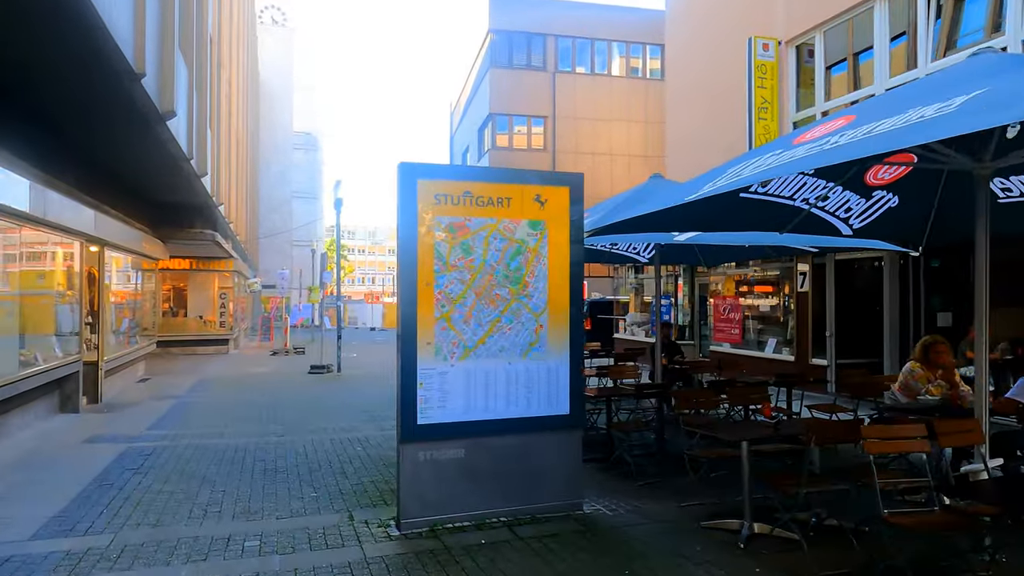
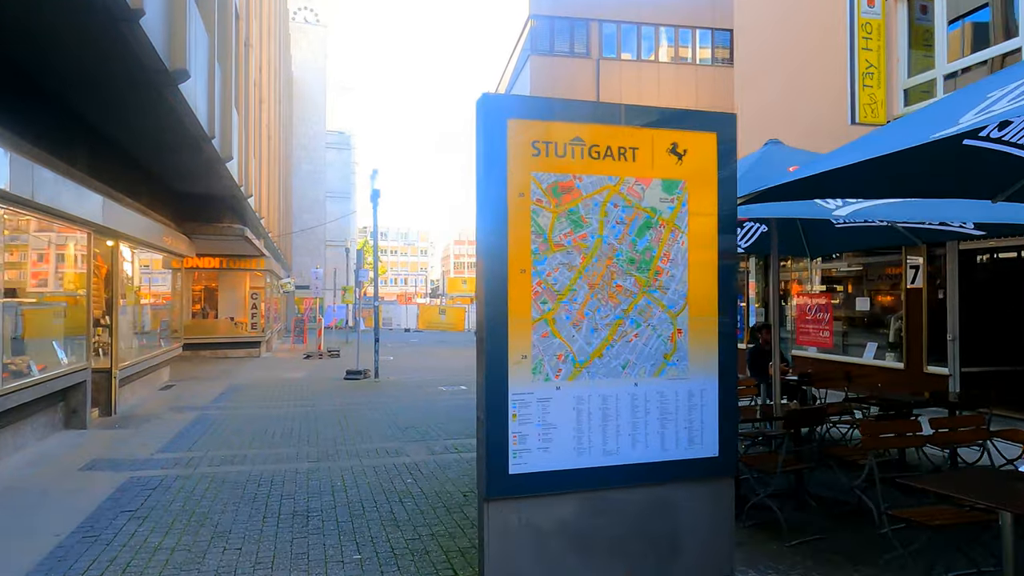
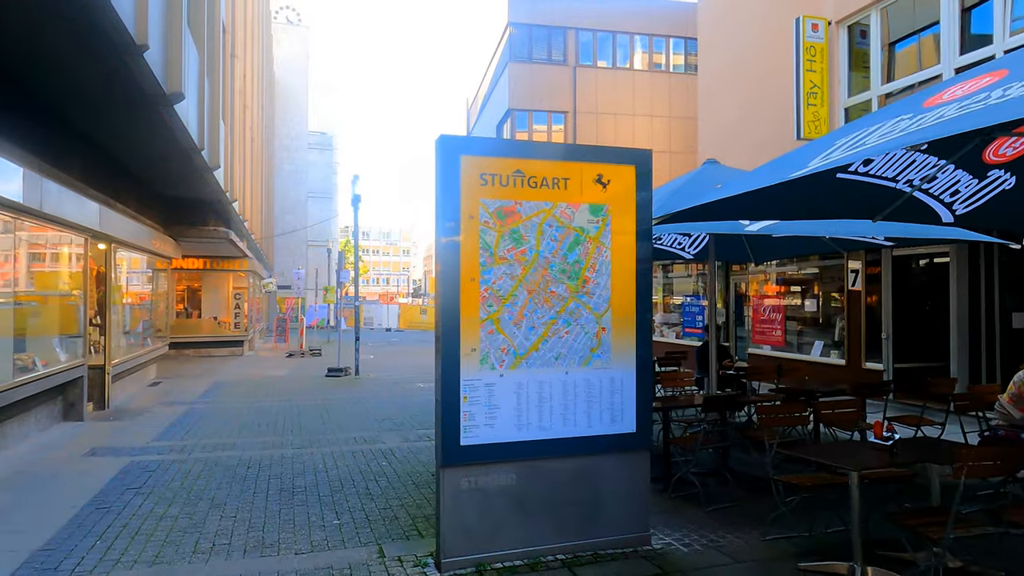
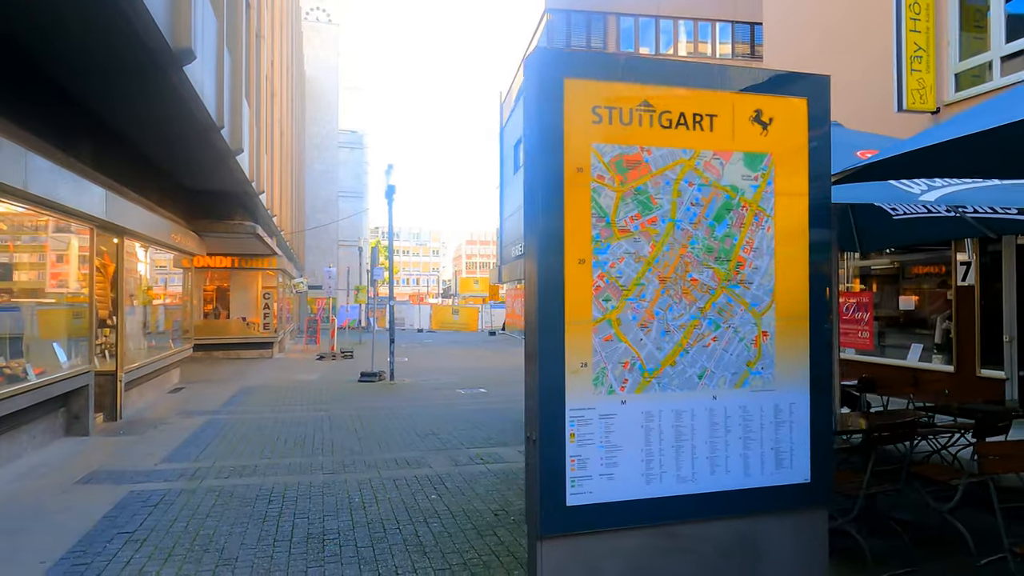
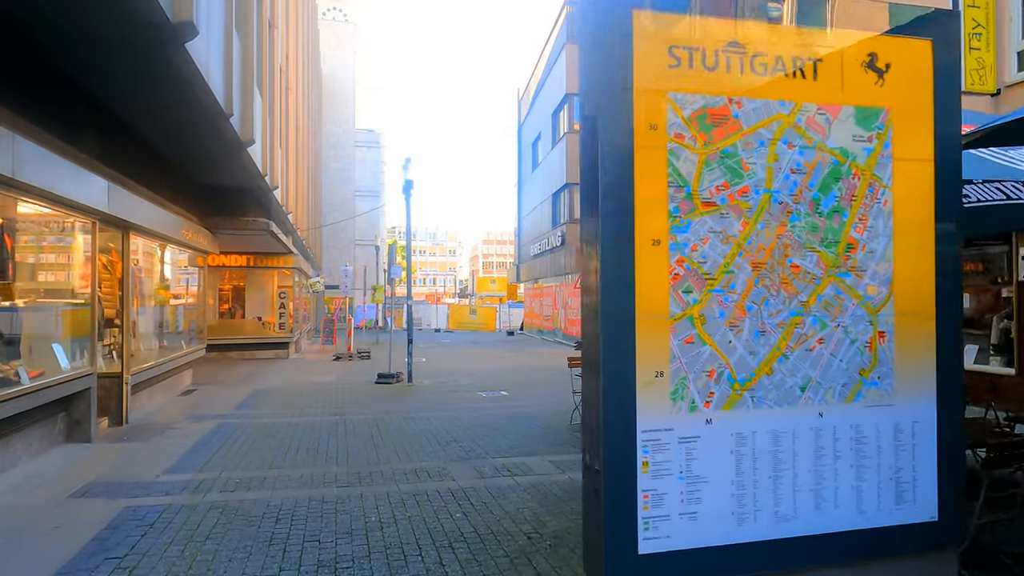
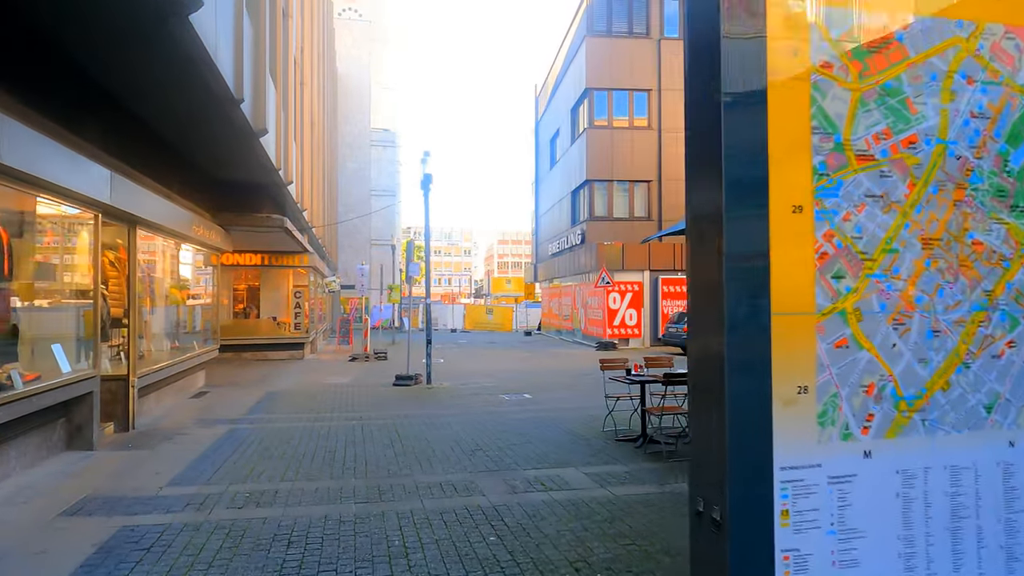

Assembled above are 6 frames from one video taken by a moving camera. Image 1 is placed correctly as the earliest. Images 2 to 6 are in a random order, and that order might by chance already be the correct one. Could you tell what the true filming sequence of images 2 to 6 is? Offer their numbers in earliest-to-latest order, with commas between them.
3, 2, 4, 5, 6
